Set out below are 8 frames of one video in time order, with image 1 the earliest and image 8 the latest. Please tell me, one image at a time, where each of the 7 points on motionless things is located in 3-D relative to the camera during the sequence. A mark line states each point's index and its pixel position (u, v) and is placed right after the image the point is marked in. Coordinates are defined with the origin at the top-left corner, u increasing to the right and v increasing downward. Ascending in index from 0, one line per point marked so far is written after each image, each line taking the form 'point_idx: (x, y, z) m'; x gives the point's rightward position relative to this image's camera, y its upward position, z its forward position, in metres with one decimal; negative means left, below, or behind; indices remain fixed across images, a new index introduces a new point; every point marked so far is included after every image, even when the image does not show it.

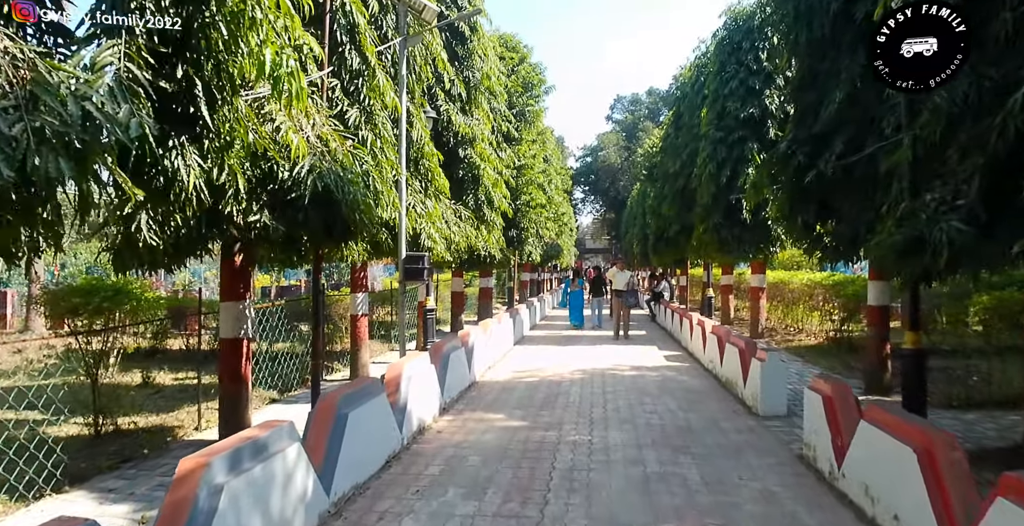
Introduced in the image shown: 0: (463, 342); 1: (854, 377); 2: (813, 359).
0: (-0.7, -1.1, +9.5) m
1: (+5.0, -1.7, +10.1) m
2: (+5.3, -1.7, +12.3) m
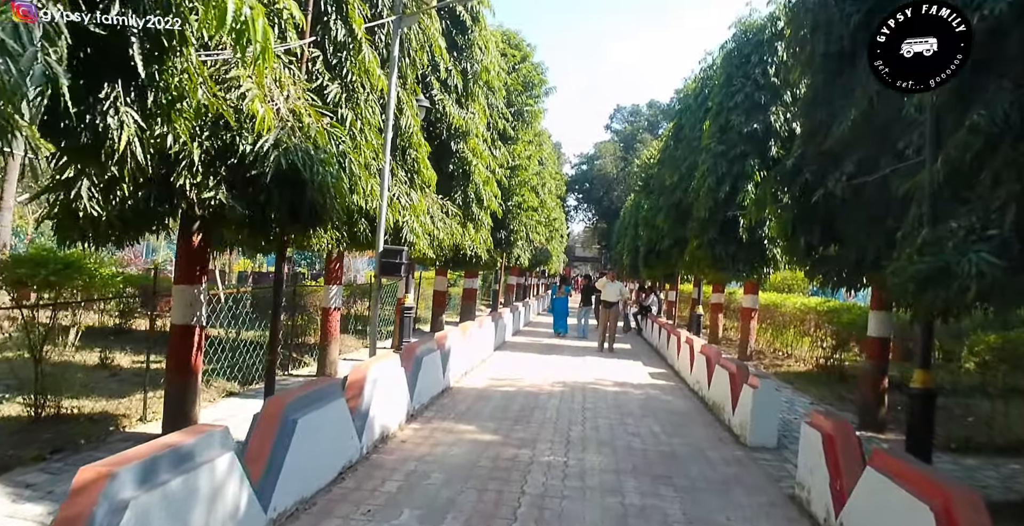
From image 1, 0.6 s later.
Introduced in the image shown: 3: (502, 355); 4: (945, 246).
0: (-0.9, -1.1, +9.0) m
1: (+4.6, -2.0, +9.6) m
2: (+5.0, -2.1, +11.9) m
3: (-0.2, -1.8, +13.6) m
4: (+2.7, +0.1, +4.4) m
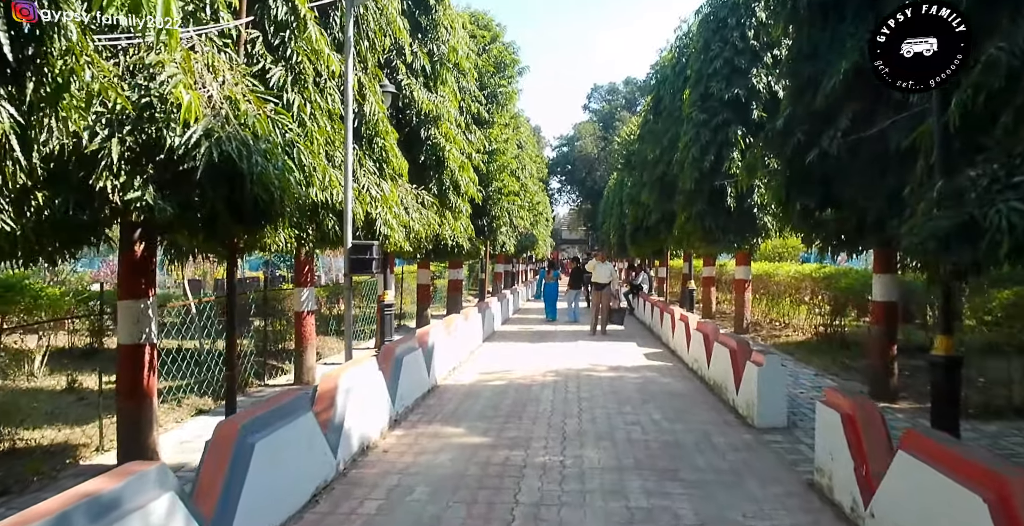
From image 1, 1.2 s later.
0: (-1.1, -1.0, +8.4) m
1: (+4.5, -1.5, +9.2) m
2: (+4.8, -1.6, +11.5) m
3: (-0.4, -1.6, +13.1) m
4: (+2.6, +0.4, +4.0) m
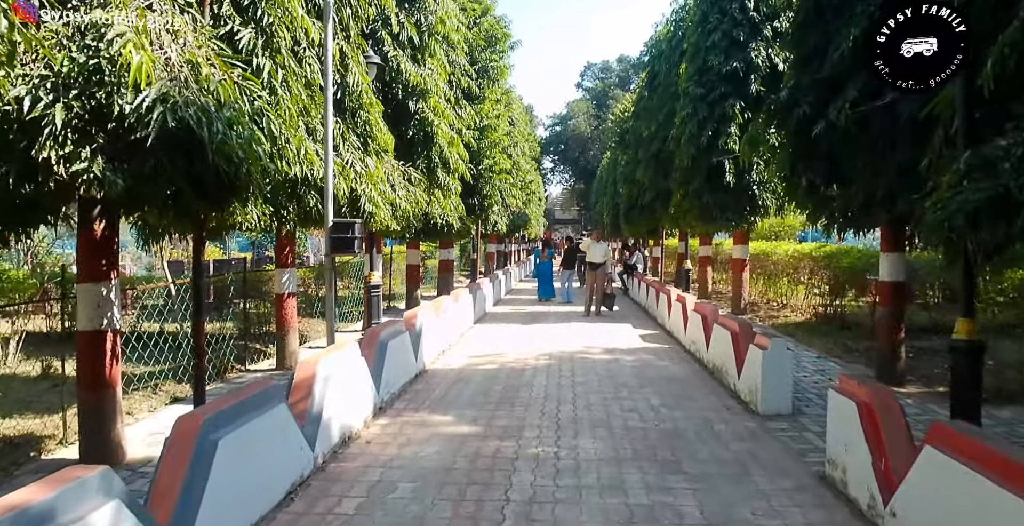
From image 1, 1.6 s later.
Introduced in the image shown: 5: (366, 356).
0: (-1.2, -0.7, +8.1) m
1: (+4.4, -1.3, +8.9) m
2: (+4.7, -1.2, +11.2) m
3: (-0.5, -1.2, +12.8) m
4: (+2.5, +0.5, +3.6) m
5: (-1.4, -0.9, +6.6) m
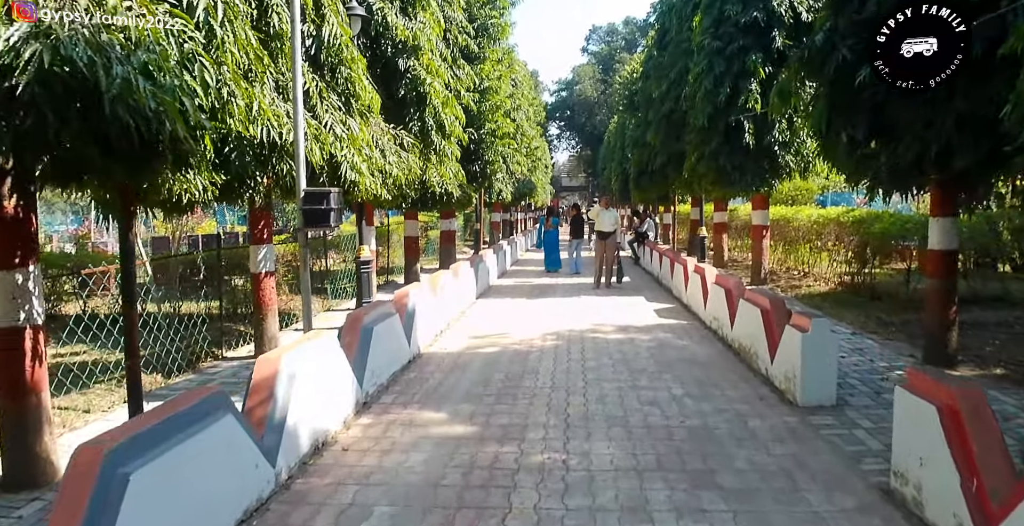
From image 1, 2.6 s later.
0: (-1.2, -0.5, +7.3) m
1: (+4.4, -0.9, +8.1) m
2: (+4.8, -0.7, +10.3) m
3: (-0.5, -0.7, +12.0) m
4: (+2.5, +0.6, +2.7) m
5: (-1.4, -0.7, +5.8) m
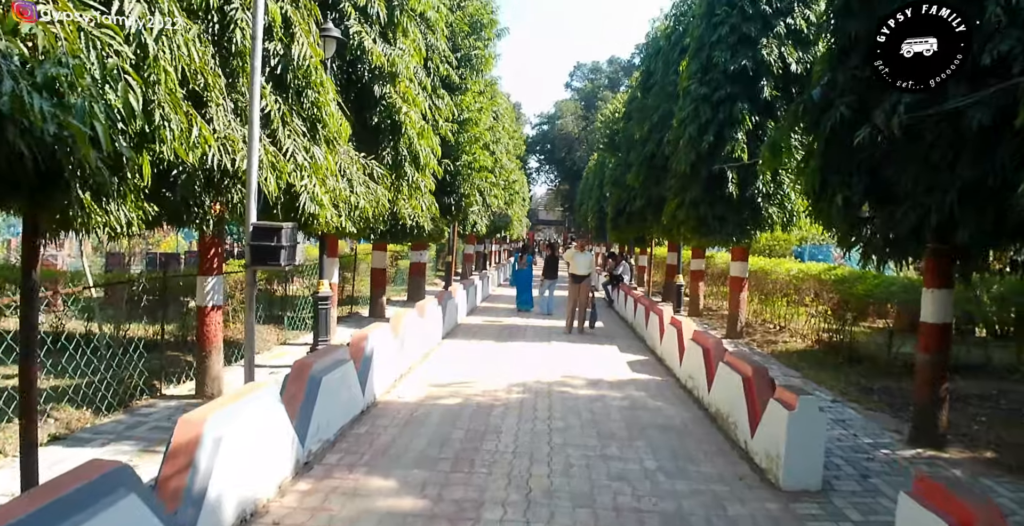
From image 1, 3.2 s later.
0: (-1.5, -0.9, +6.7) m
1: (+4.0, -1.6, +7.7) m
2: (+4.3, -1.6, +9.9) m
3: (-1.0, -1.3, +11.4) m
4: (+2.4, +0.2, +2.3) m
5: (-1.7, -1.0, +5.2) m
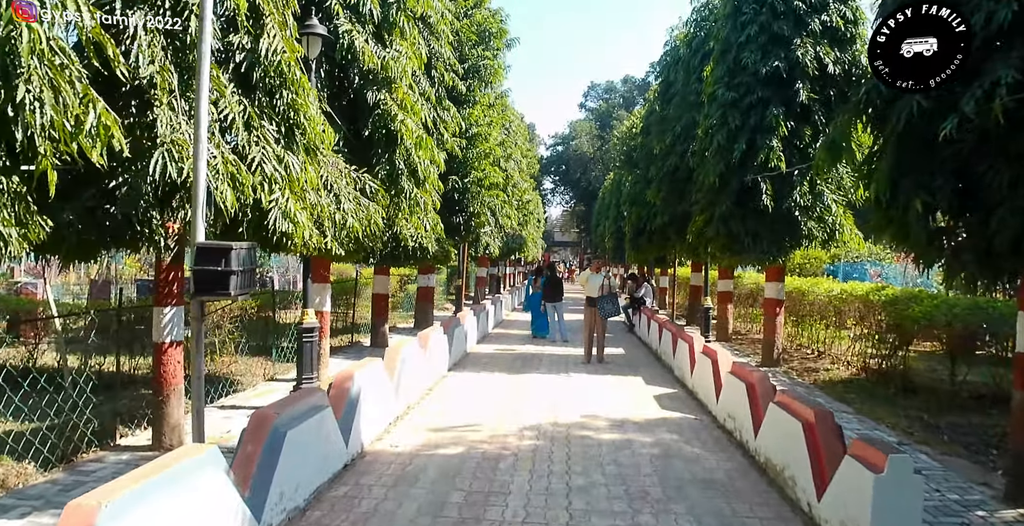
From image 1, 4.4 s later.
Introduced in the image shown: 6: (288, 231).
0: (-1.4, -1.1, +5.7) m
1: (+4.1, -1.8, +6.5) m
2: (+4.4, -1.8, +8.7) m
3: (-0.8, -1.7, +10.4) m
4: (+2.3, +0.2, +1.2) m
5: (-1.6, -1.2, +4.2) m
6: (-1.9, +0.3, +6.1) m
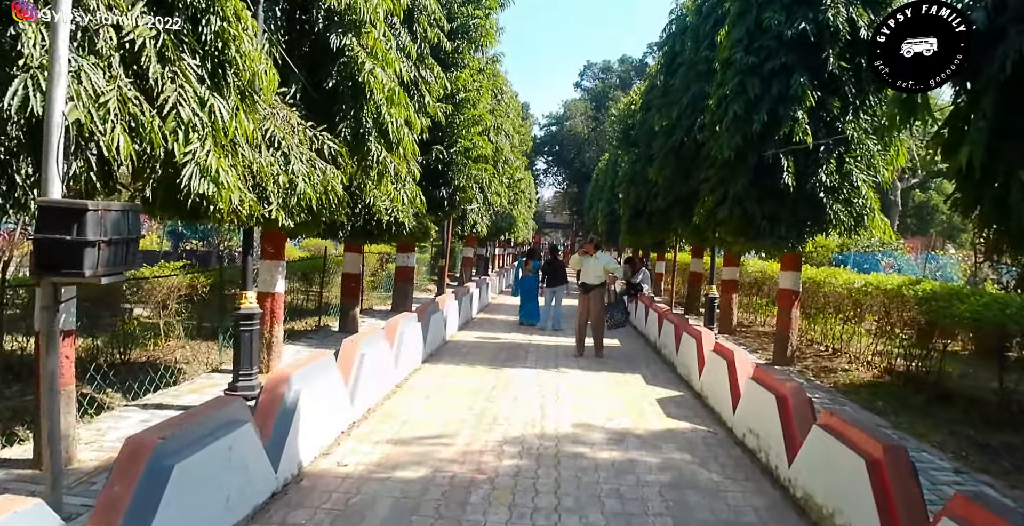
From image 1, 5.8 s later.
0: (-1.6, -0.9, +4.4) m
1: (+4.0, -1.7, +5.4) m
2: (+4.2, -1.7, +7.6) m
3: (-1.0, -1.4, +9.1) m
4: (+2.3, +0.1, 0.0) m
5: (-1.7, -1.0, +2.9) m
6: (-2.0, +0.5, +4.8) m
